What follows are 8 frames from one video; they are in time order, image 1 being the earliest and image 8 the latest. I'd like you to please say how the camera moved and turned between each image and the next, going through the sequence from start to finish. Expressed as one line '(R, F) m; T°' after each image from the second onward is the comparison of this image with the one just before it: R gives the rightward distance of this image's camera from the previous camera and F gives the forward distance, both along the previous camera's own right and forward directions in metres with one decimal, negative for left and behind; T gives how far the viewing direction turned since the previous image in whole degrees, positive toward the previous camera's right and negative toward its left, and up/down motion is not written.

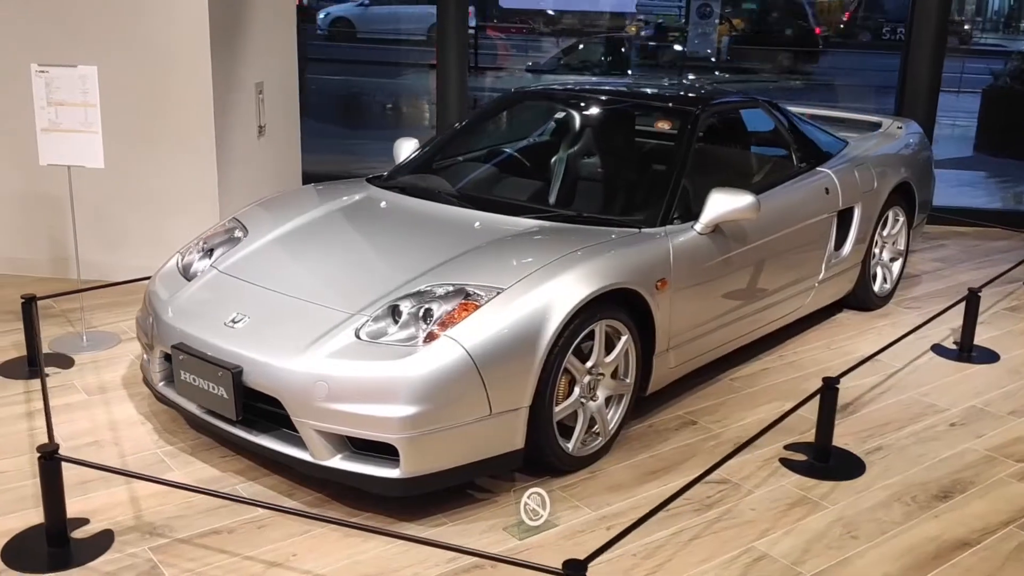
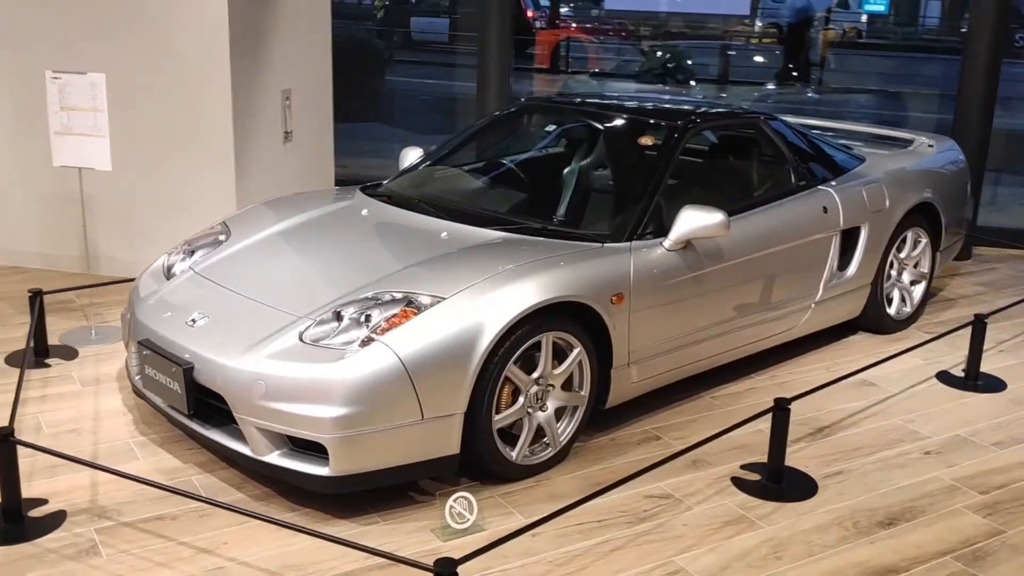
(+0.5, -0.1) m; -7°
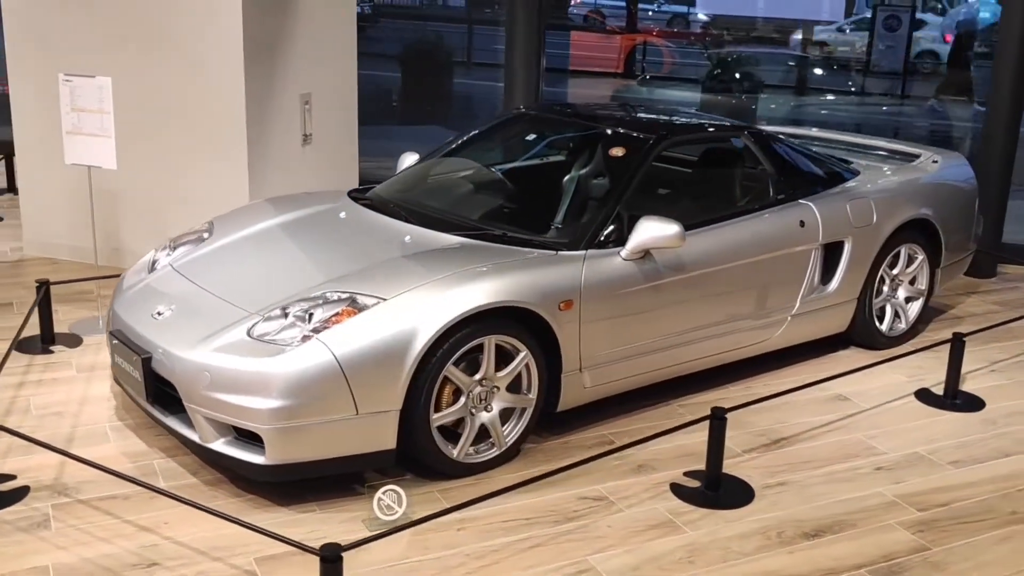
(+0.5, -0.1) m; -6°
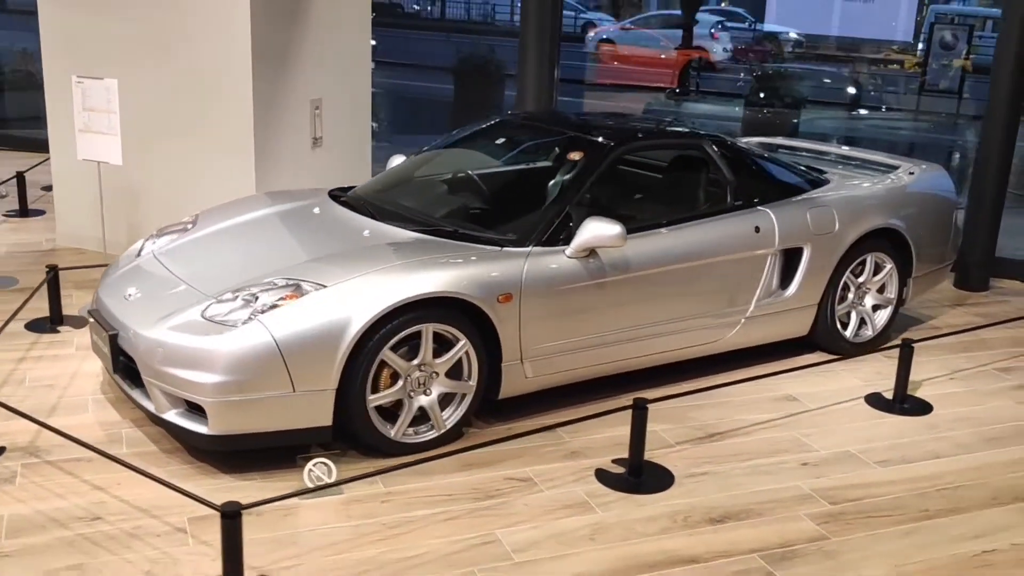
(+0.5, -0.2) m; -5°
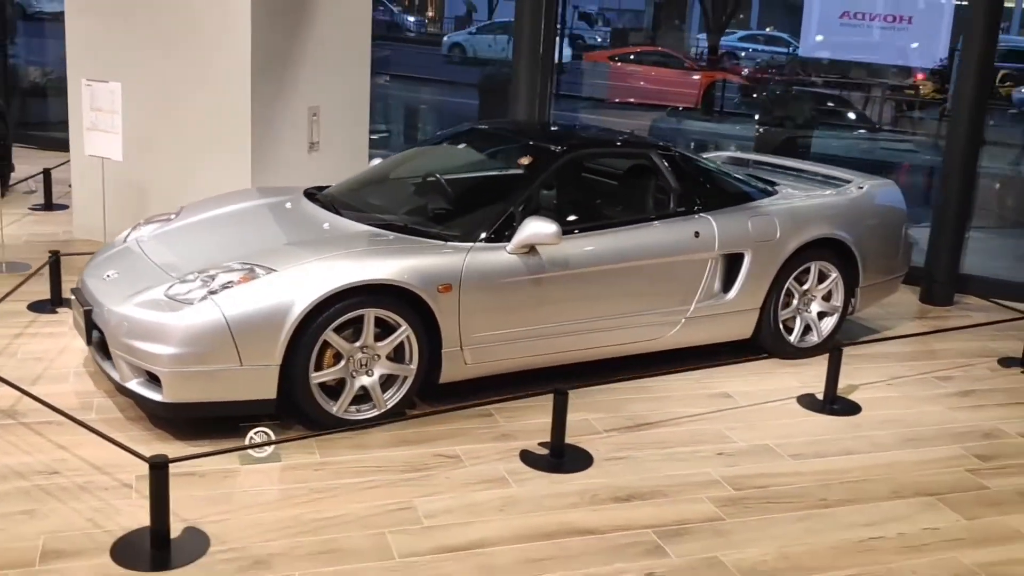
(+0.4, -0.3) m; -4°
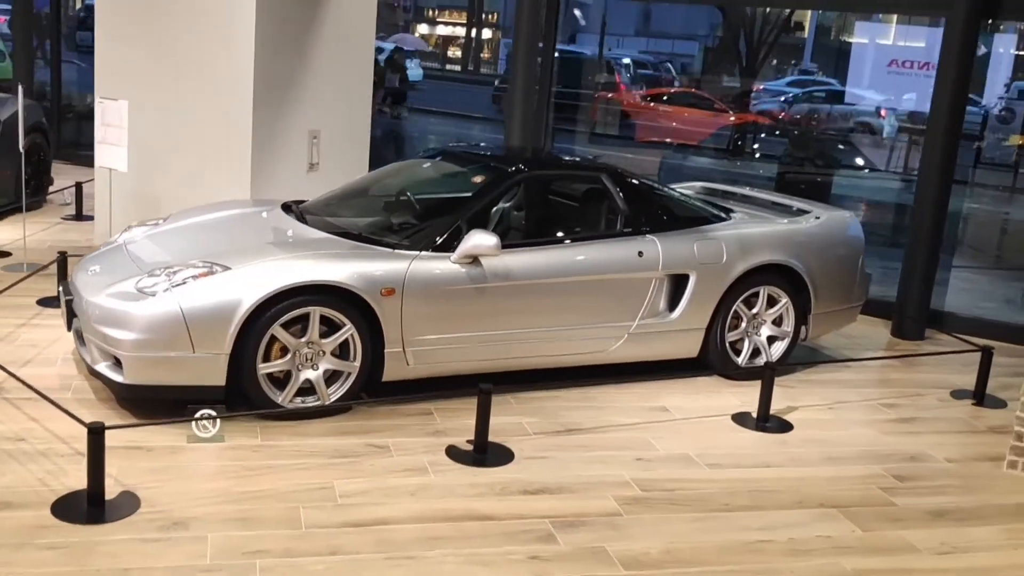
(+0.5, -0.3) m; -5°
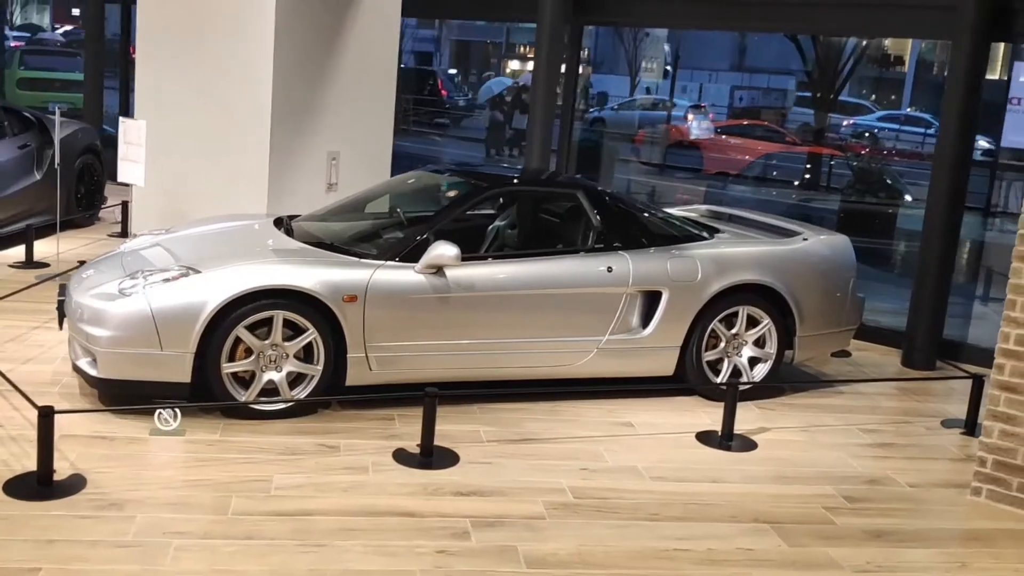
(+0.7, -0.1) m; -7°
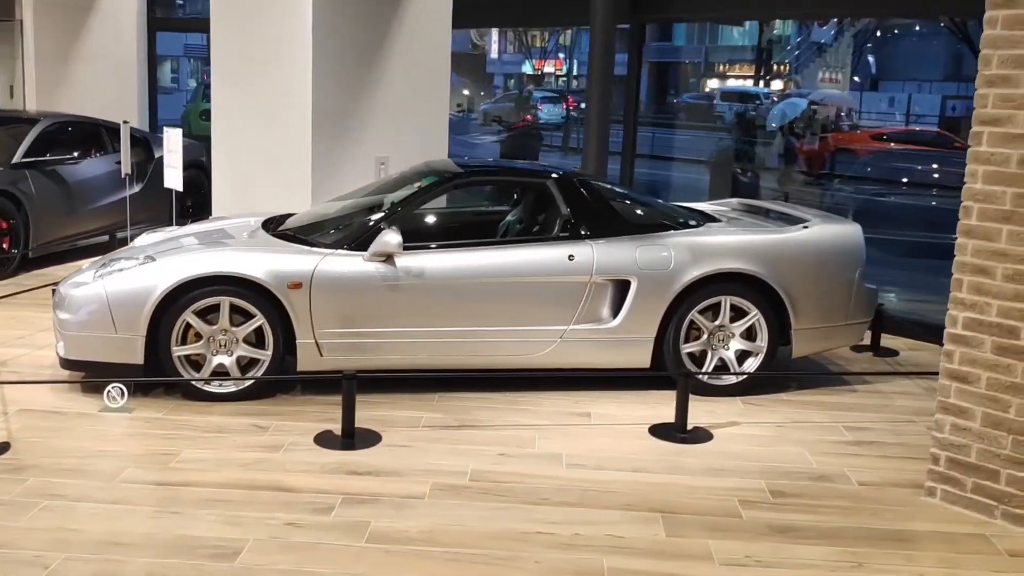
(+1.4, +0.2) m; -15°
